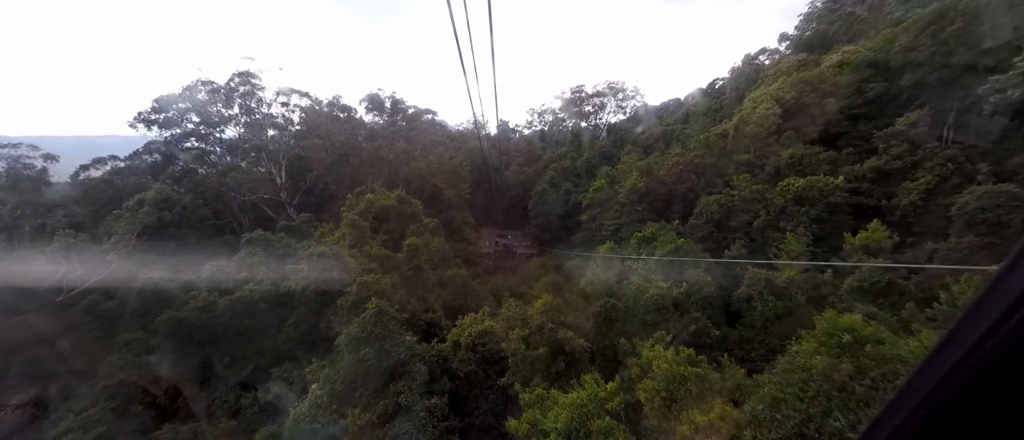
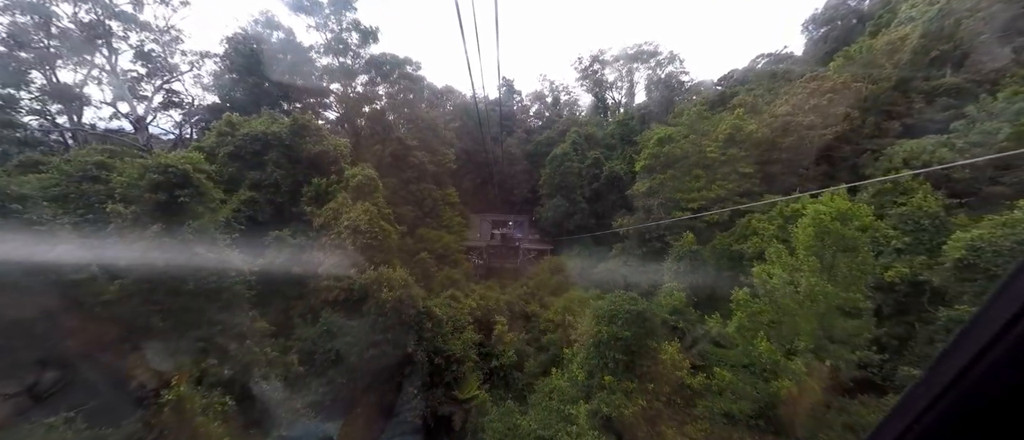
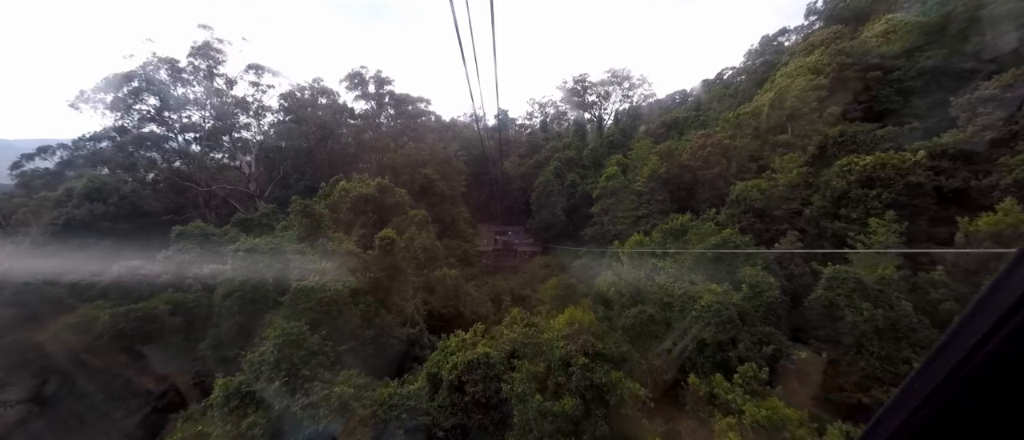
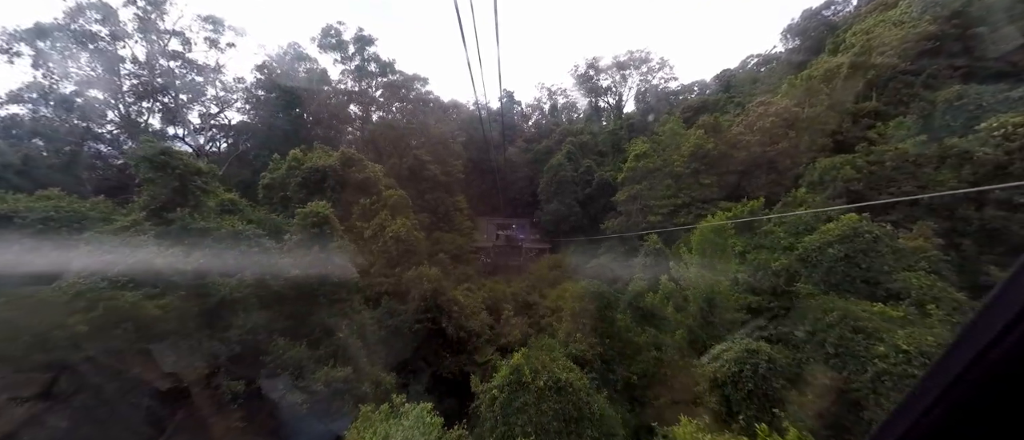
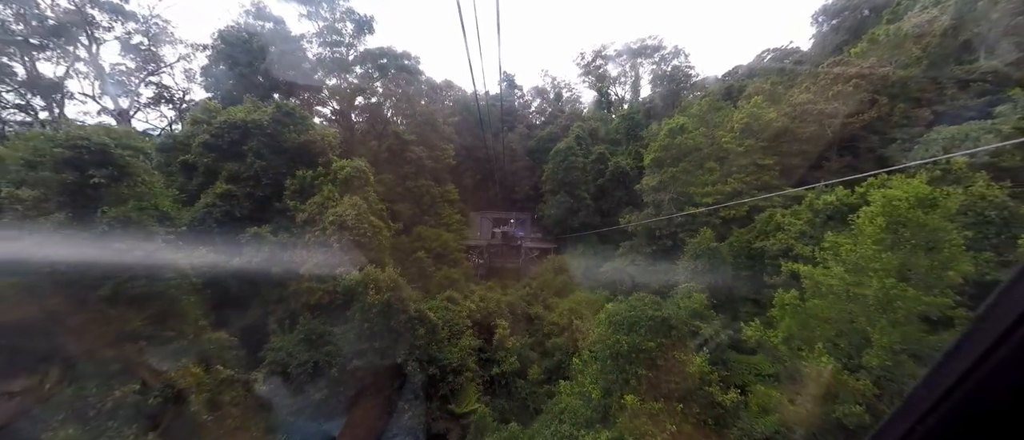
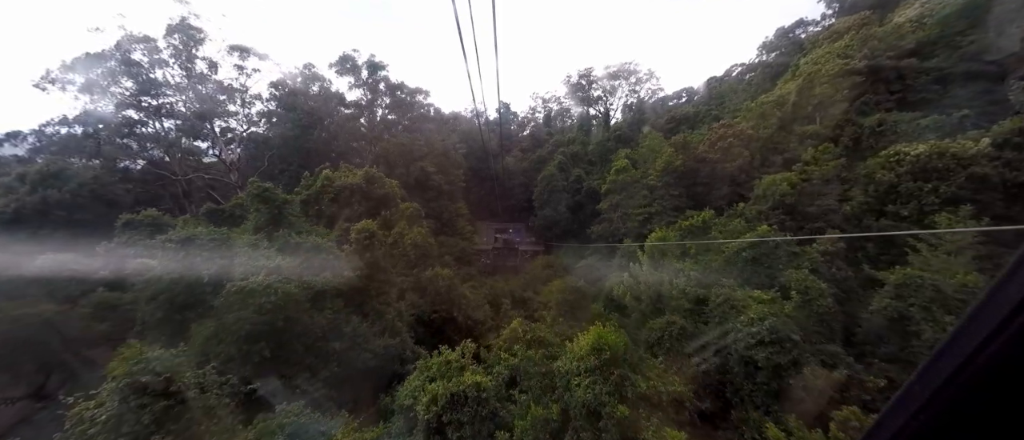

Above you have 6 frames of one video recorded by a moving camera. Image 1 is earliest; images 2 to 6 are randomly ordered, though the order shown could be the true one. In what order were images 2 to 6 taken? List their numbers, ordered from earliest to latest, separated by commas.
3, 6, 4, 2, 5
